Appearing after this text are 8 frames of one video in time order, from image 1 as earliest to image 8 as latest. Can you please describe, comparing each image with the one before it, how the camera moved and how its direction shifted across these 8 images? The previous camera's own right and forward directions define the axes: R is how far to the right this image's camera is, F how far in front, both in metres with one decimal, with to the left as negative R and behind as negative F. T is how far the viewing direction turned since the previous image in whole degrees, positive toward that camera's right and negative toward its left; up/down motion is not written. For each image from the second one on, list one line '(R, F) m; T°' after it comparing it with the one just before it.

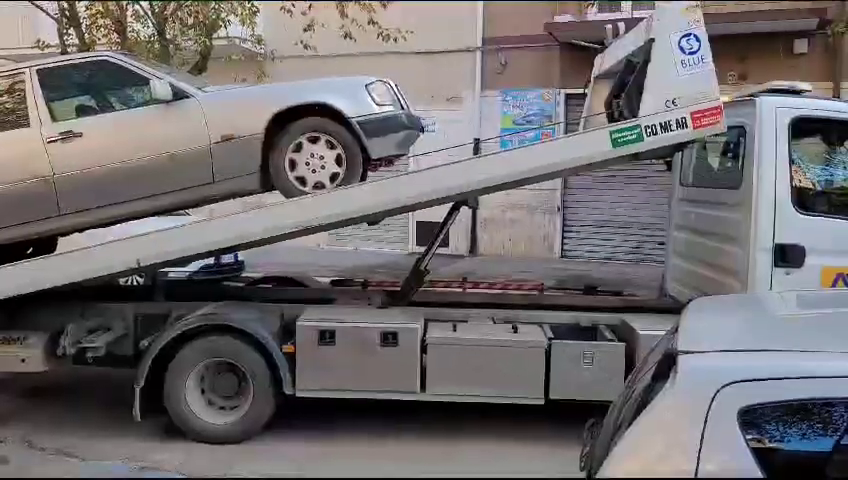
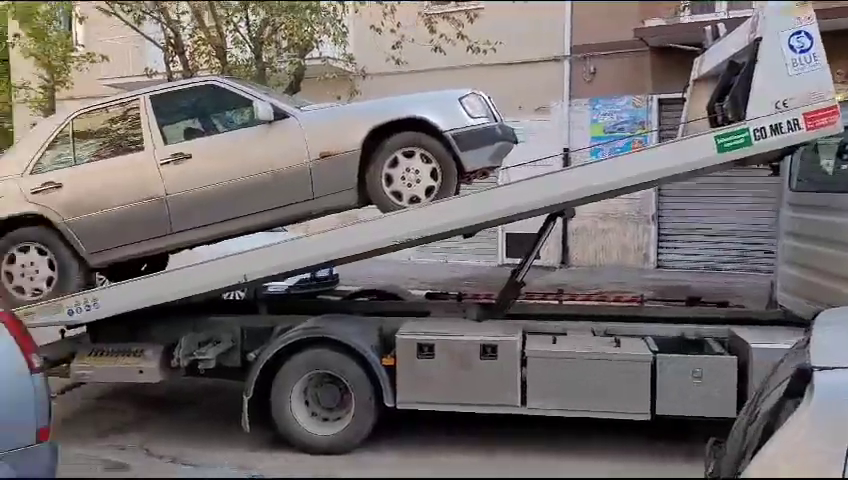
(-0.1, 0.0) m; -7°
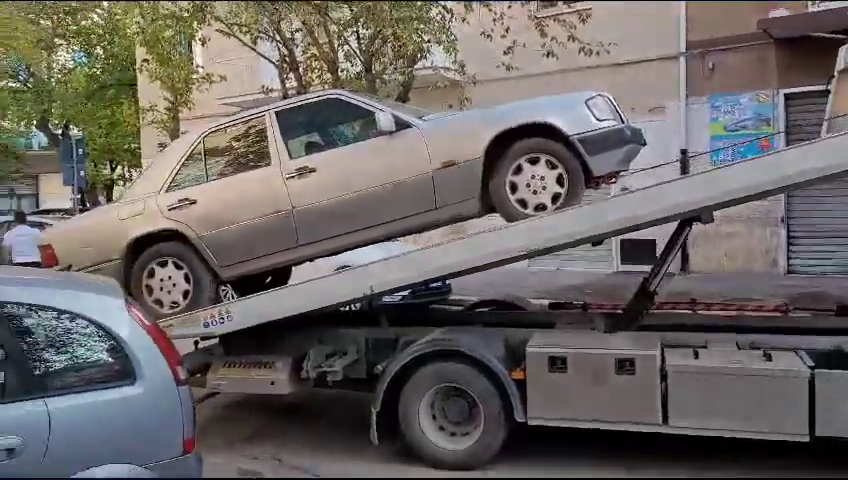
(-0.2, +0.1) m; -8°
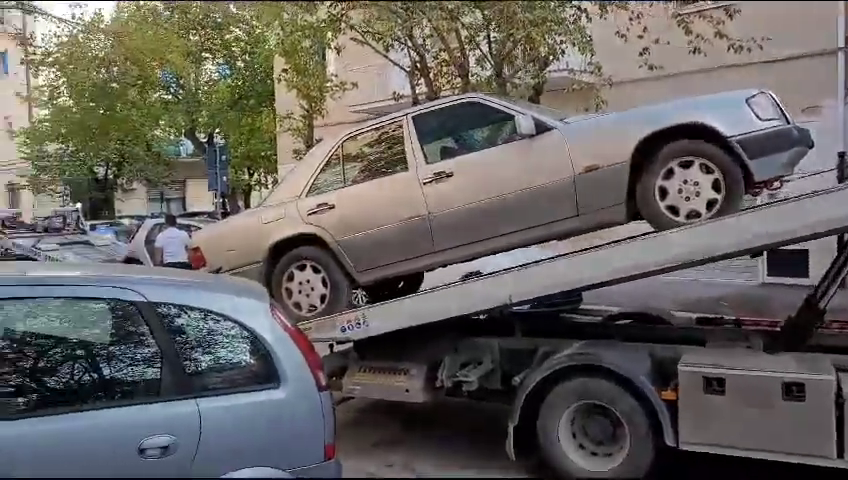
(-0.1, +0.1) m; -10°
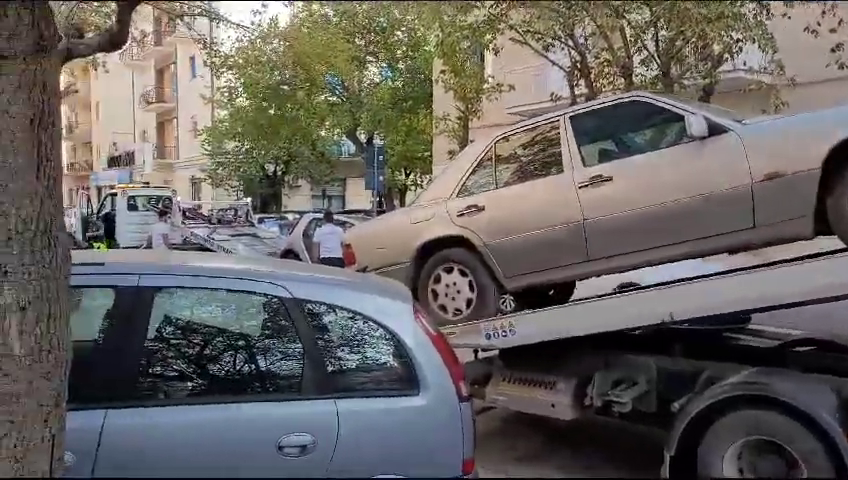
(0.0, +0.2) m; -12°
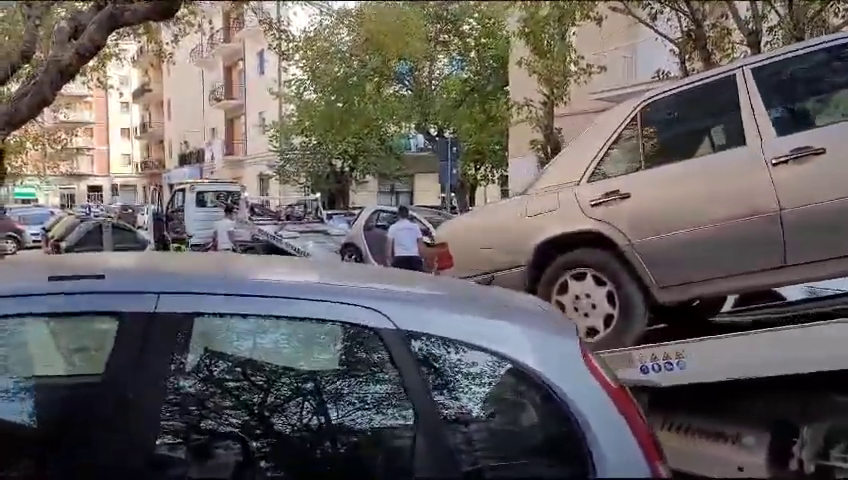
(-0.3, +1.3) m; -5°
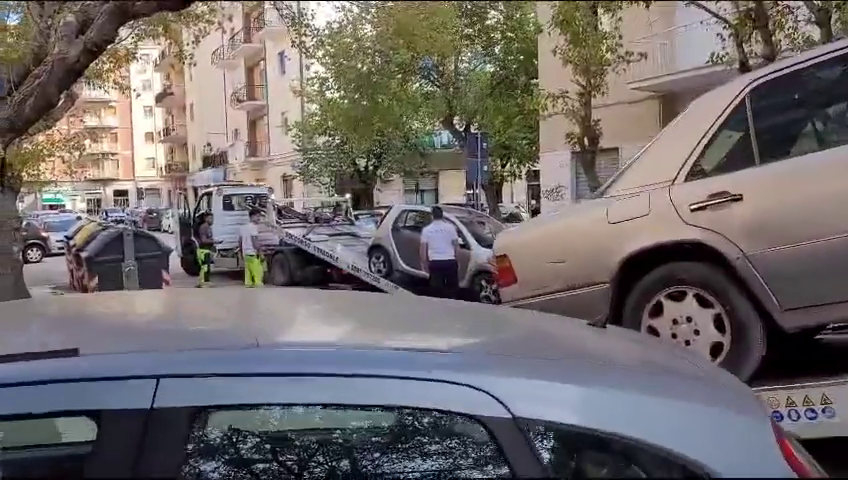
(-0.2, +0.7) m; -2°
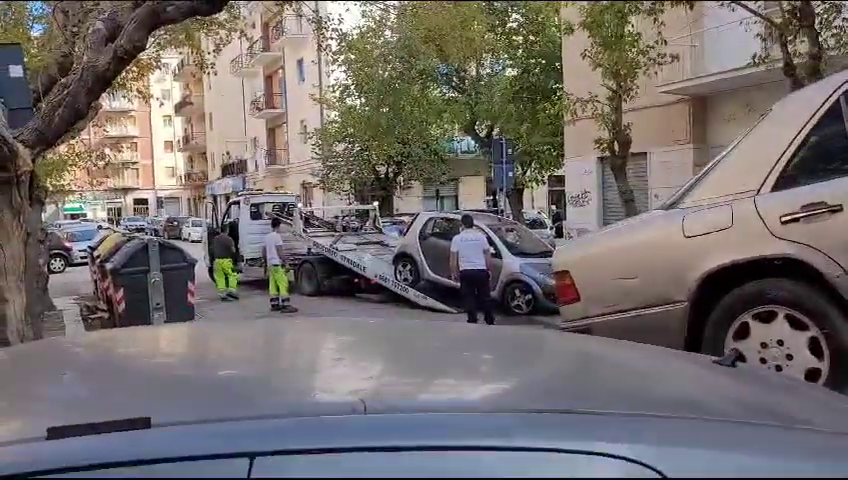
(-0.2, +0.3) m; -1°
